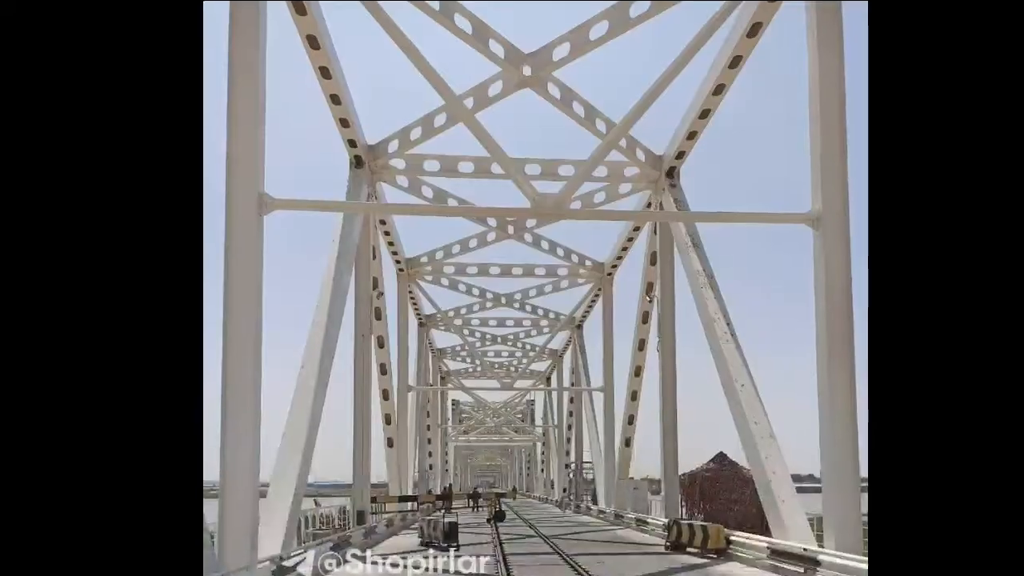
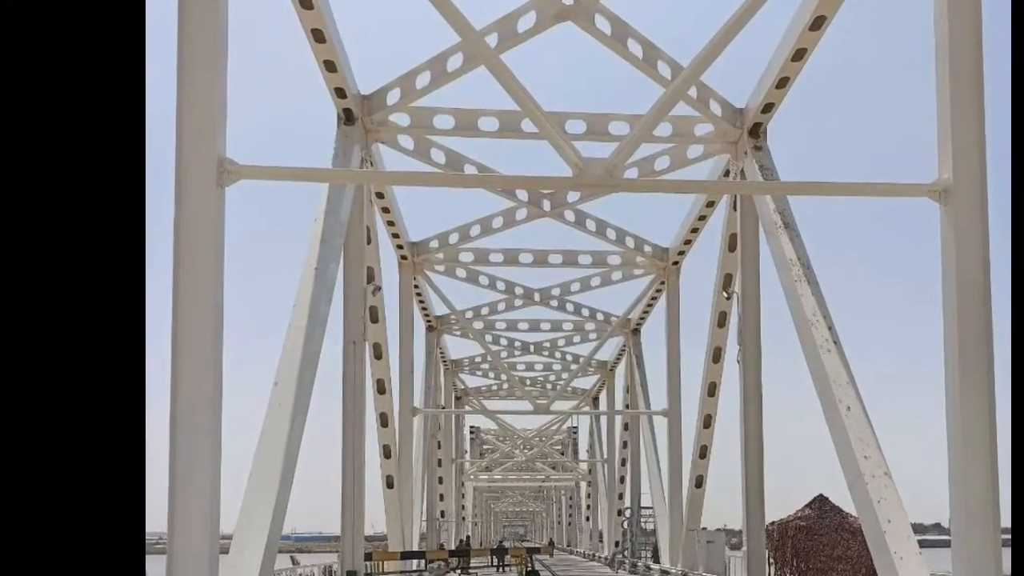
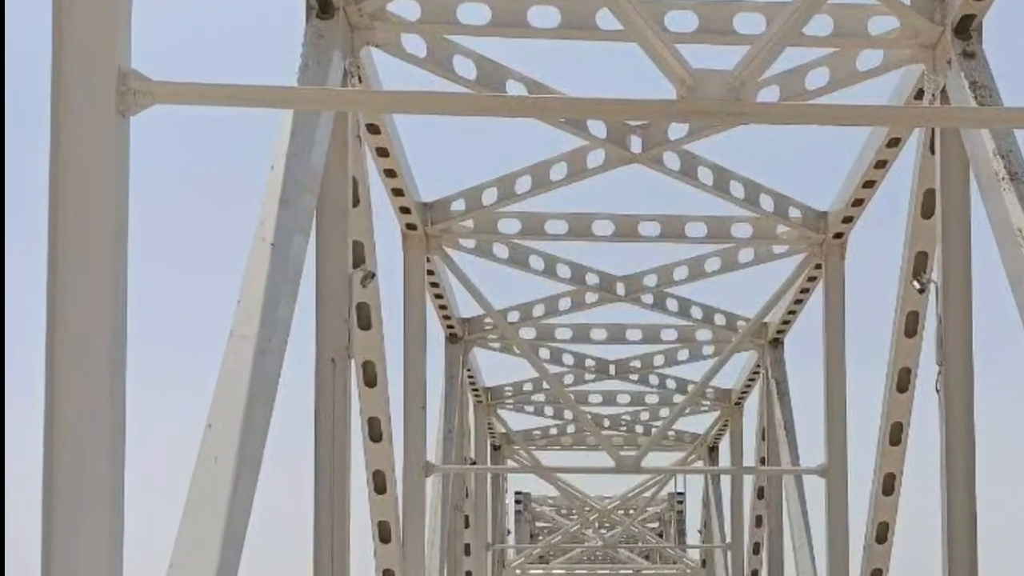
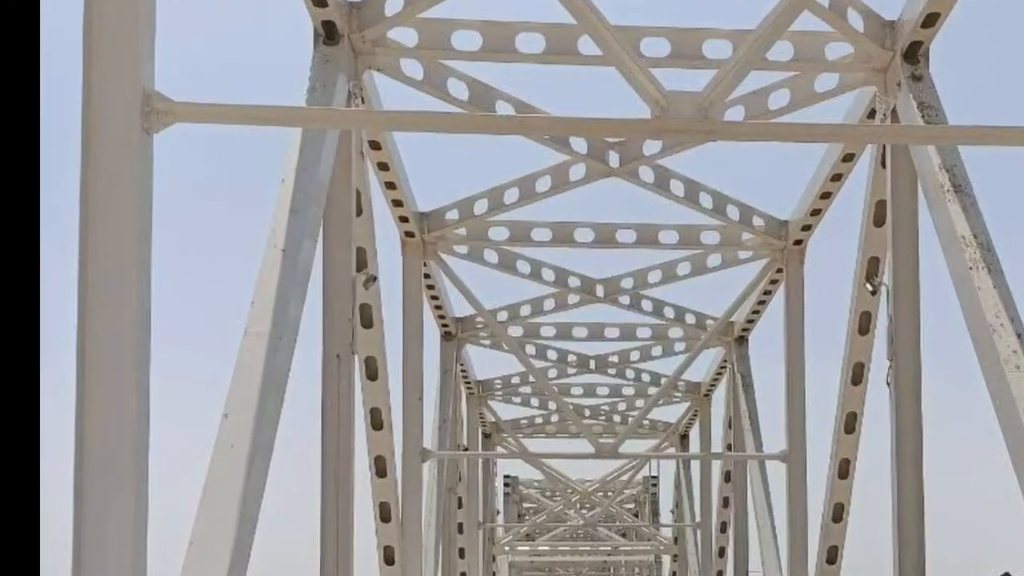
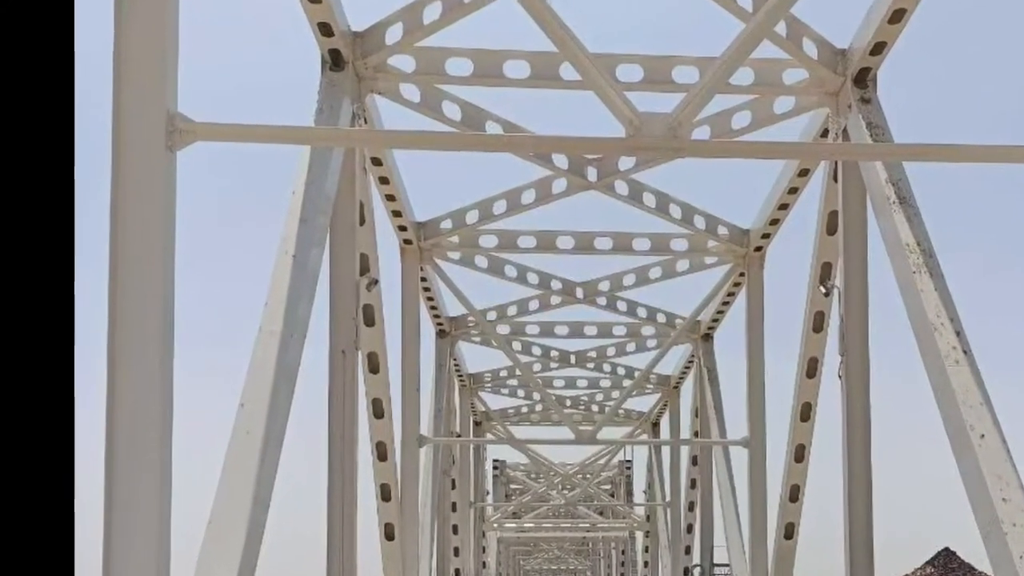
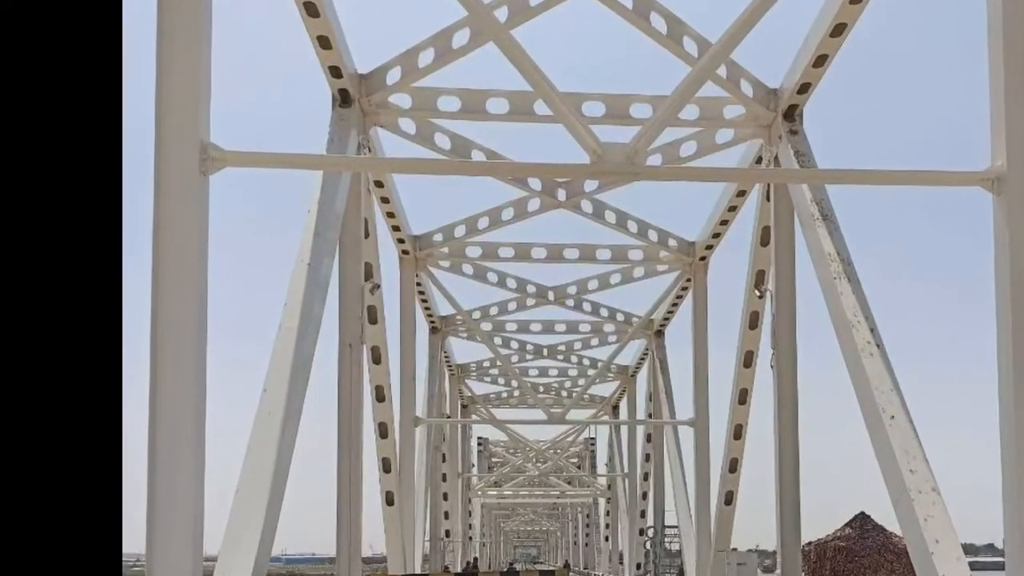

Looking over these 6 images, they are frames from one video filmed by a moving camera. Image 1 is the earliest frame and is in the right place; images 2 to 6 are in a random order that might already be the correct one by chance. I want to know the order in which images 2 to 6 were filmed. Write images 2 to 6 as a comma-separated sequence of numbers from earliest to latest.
2, 6, 5, 4, 3
